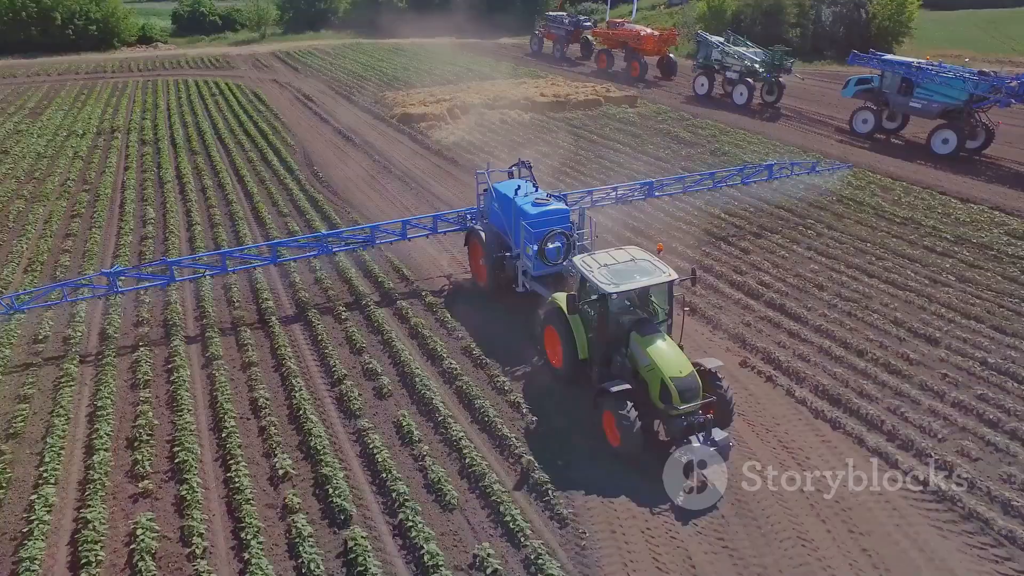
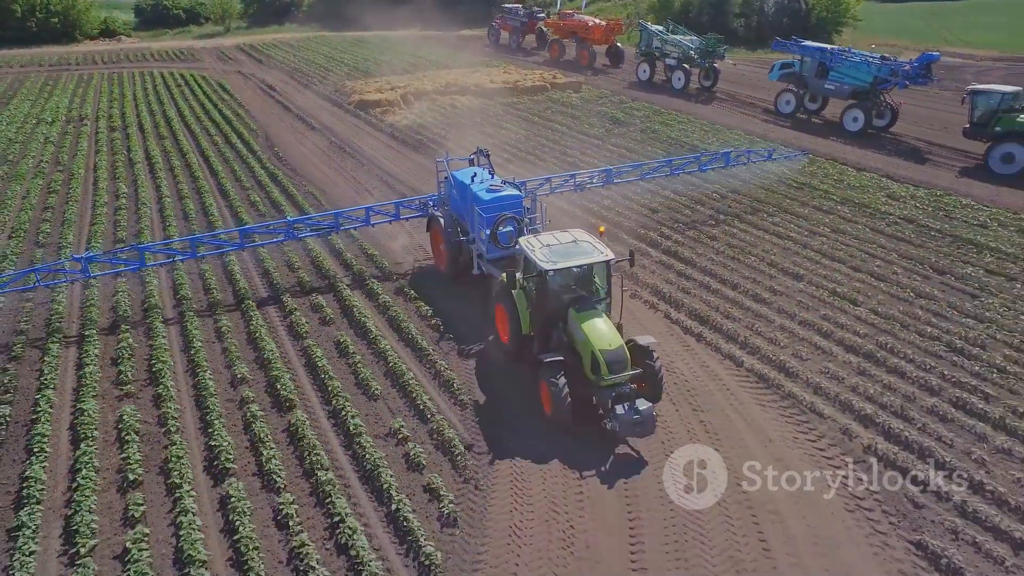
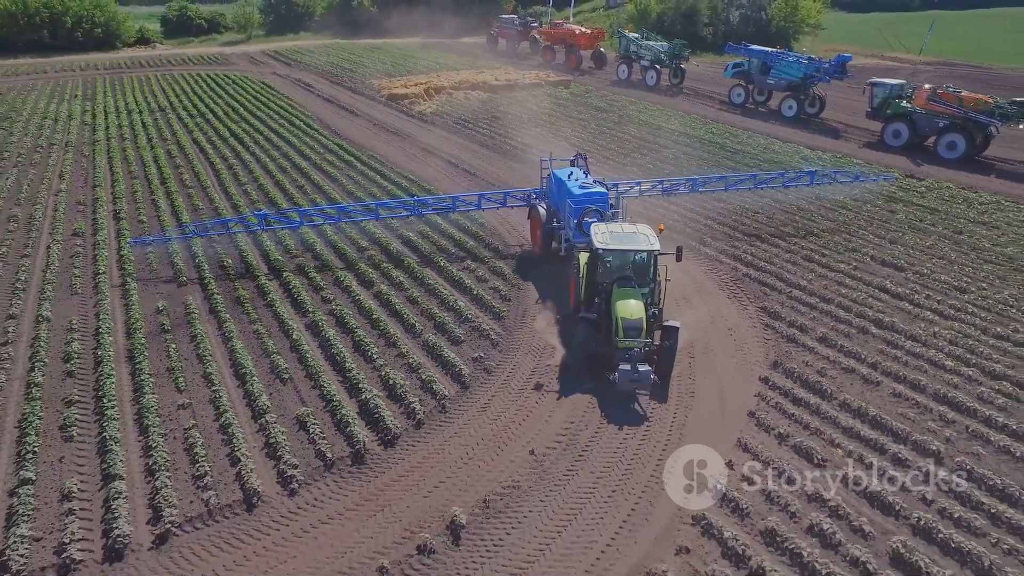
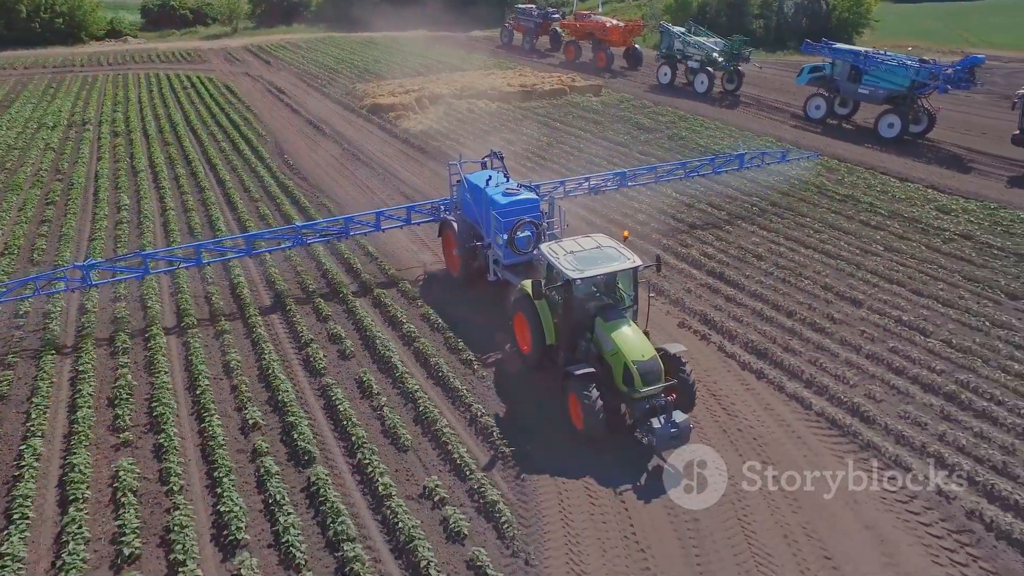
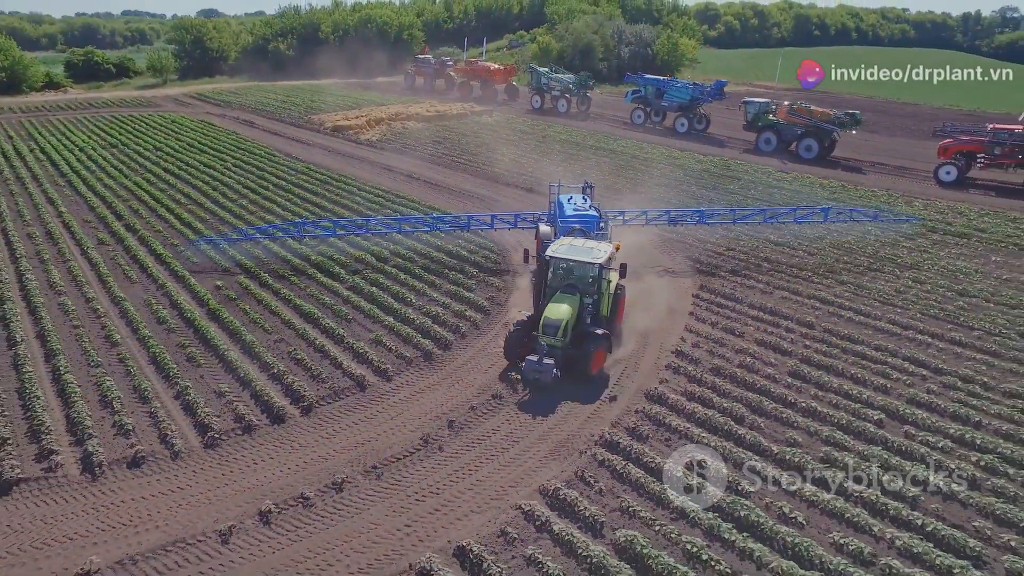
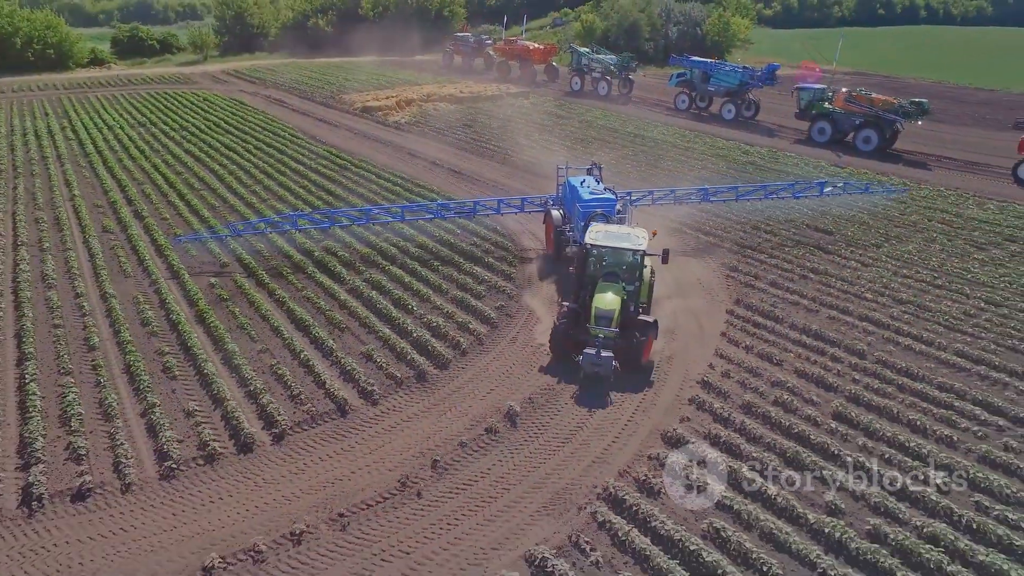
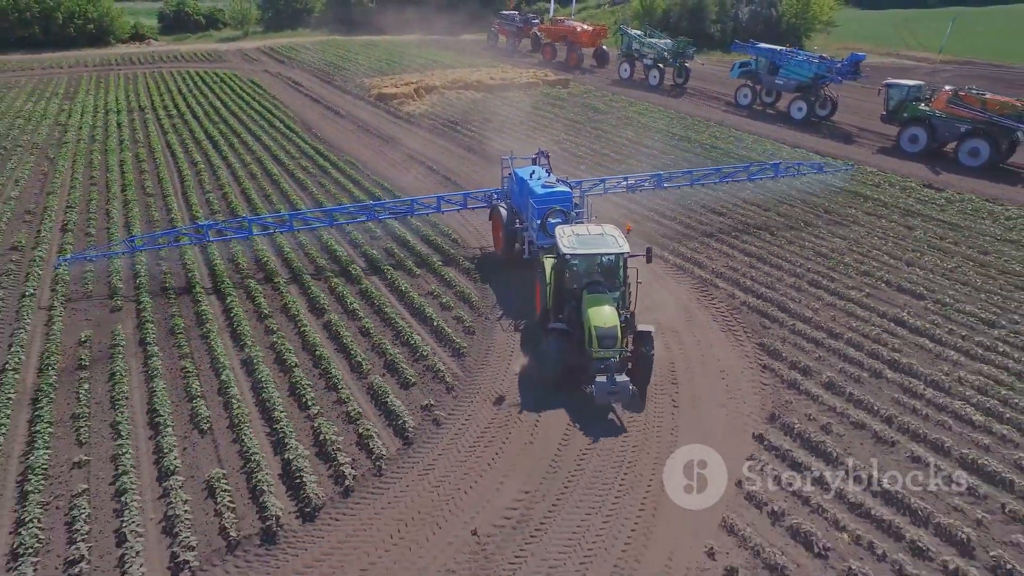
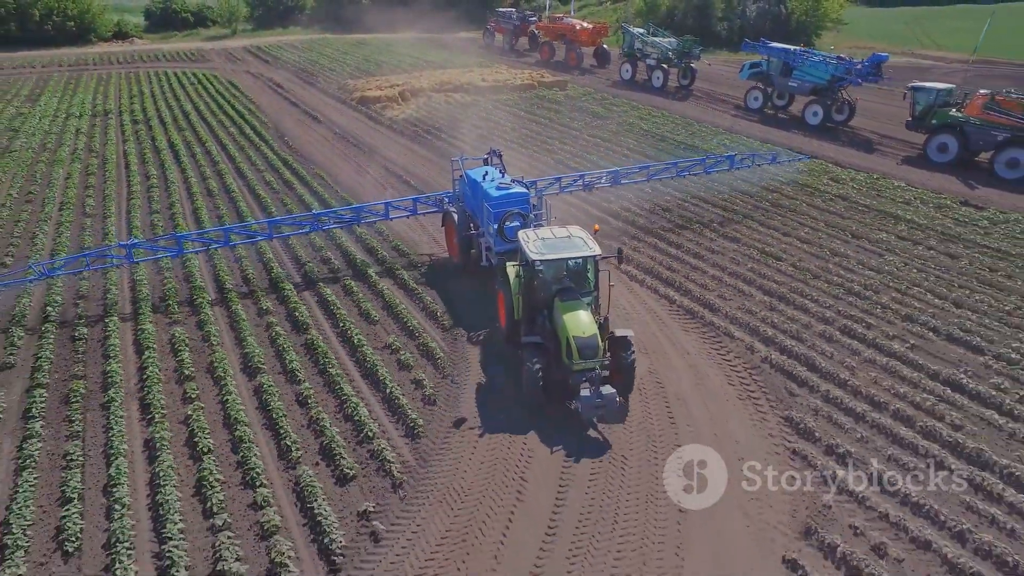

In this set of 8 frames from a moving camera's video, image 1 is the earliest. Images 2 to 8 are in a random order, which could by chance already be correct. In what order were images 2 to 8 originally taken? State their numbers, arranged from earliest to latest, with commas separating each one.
4, 2, 8, 7, 3, 6, 5
